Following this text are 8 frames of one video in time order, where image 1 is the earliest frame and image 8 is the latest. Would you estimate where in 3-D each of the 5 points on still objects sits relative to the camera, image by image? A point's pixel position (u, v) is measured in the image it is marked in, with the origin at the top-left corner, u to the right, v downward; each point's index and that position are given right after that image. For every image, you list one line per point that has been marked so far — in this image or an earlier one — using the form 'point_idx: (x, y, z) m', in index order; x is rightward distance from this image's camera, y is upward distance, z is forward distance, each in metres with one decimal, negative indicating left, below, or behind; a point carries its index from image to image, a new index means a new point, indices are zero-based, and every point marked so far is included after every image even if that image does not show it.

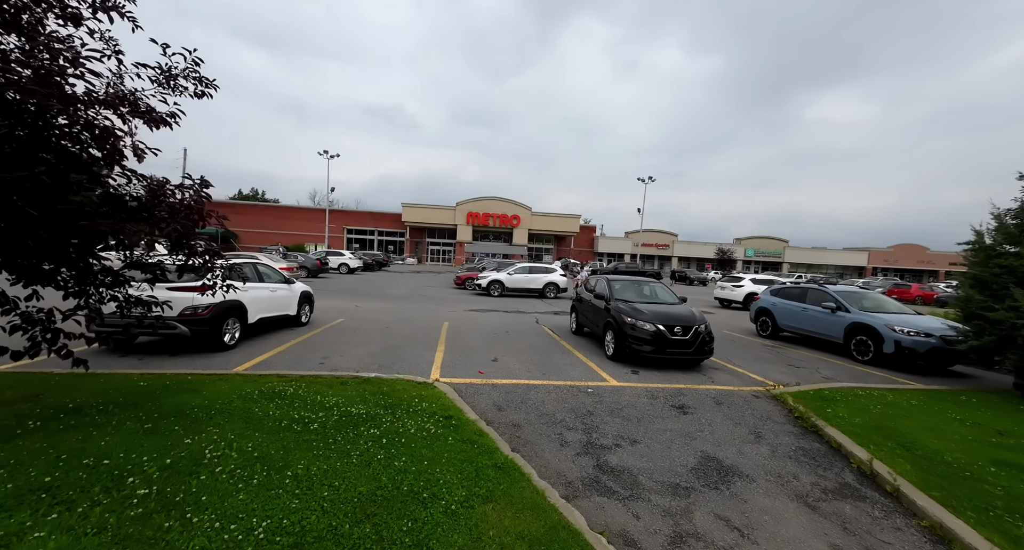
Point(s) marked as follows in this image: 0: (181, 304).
0: (-4.9, -0.4, +5.9) m
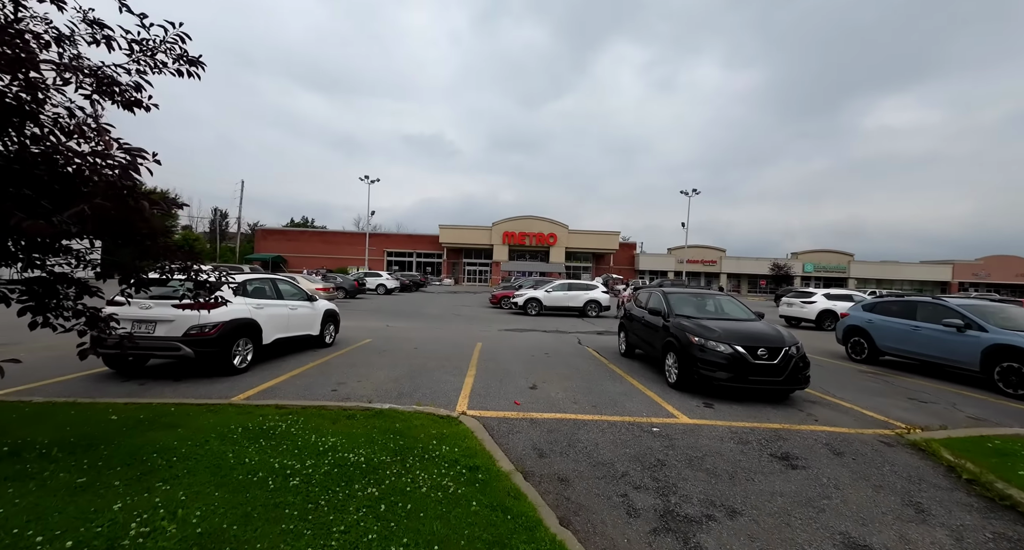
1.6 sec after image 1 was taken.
0: (-4.4, -0.6, +5.3) m
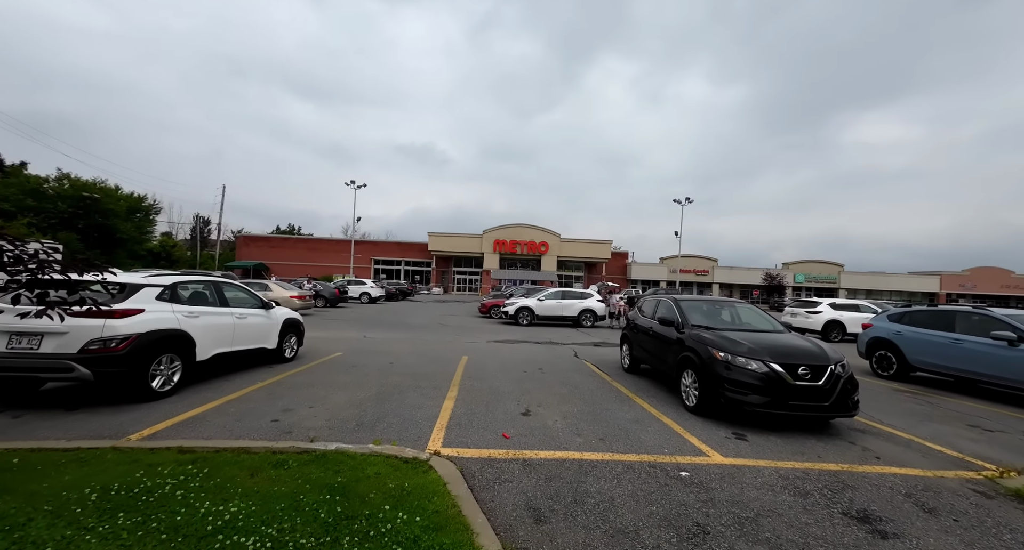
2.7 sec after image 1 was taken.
0: (-4.5, -0.6, +4.1) m
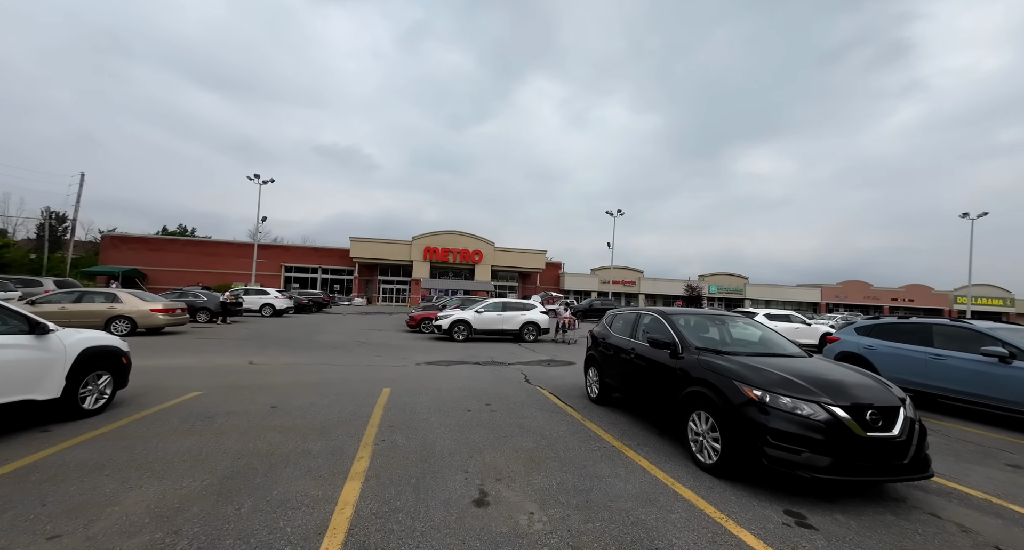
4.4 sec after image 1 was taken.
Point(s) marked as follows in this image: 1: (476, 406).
0: (-4.7, -0.6, +1.4) m
1: (-0.5, -2.0, +6.0) m
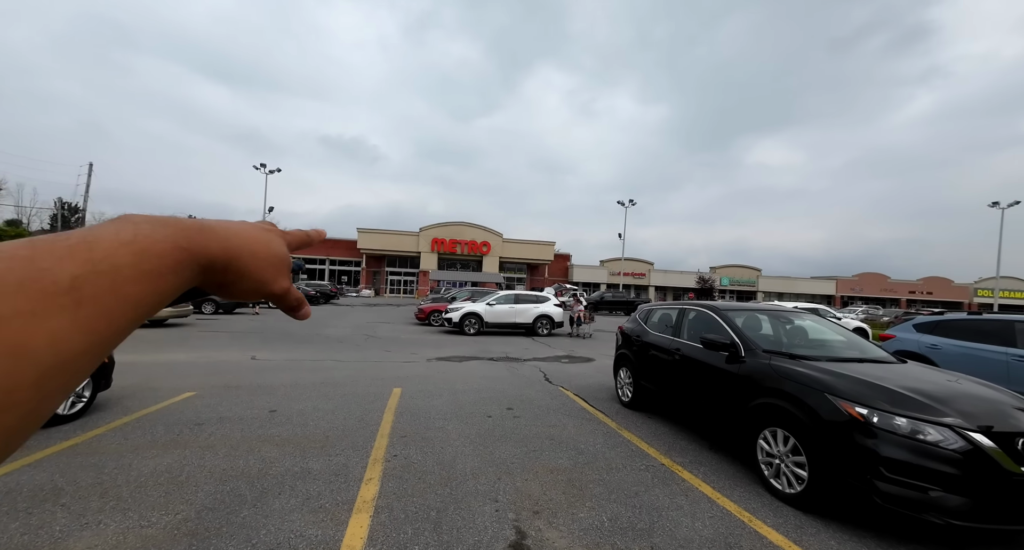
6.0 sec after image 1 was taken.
0: (-4.4, -0.5, +0.8) m
1: (-0.2, -1.9, +5.3) m
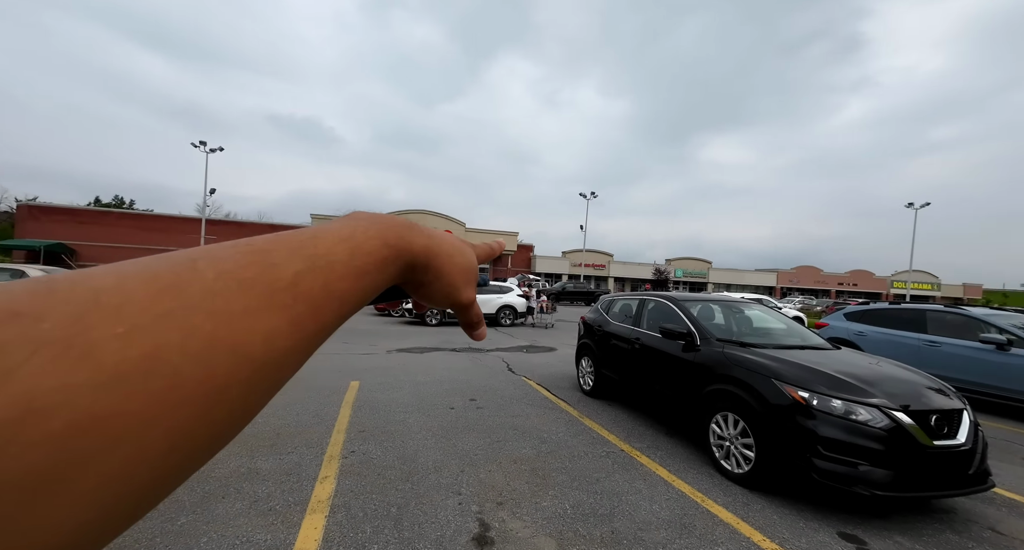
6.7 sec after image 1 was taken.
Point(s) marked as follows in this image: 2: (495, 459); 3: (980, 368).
0: (-4.4, -0.5, +0.4) m
1: (-0.7, -1.7, +5.3) m
2: (-0.1, -1.7, +3.6) m
3: (+7.1, -1.4, +6.0) m
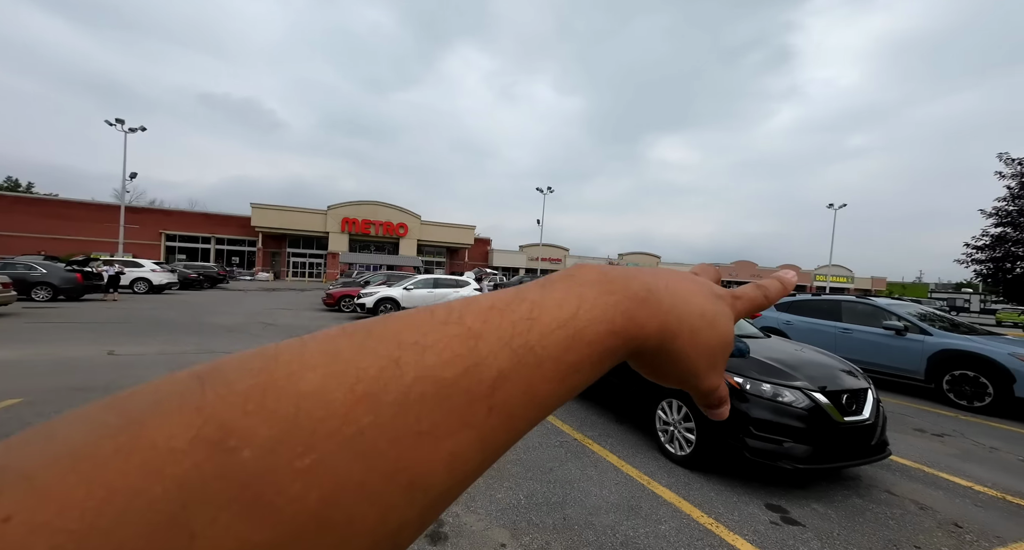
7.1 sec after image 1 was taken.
0: (-4.5, -0.5, -0.1) m
1: (-1.3, -1.7, +5.2) m
2: (-0.6, -1.6, +3.6) m
3: (+6.4, -1.3, +6.8) m
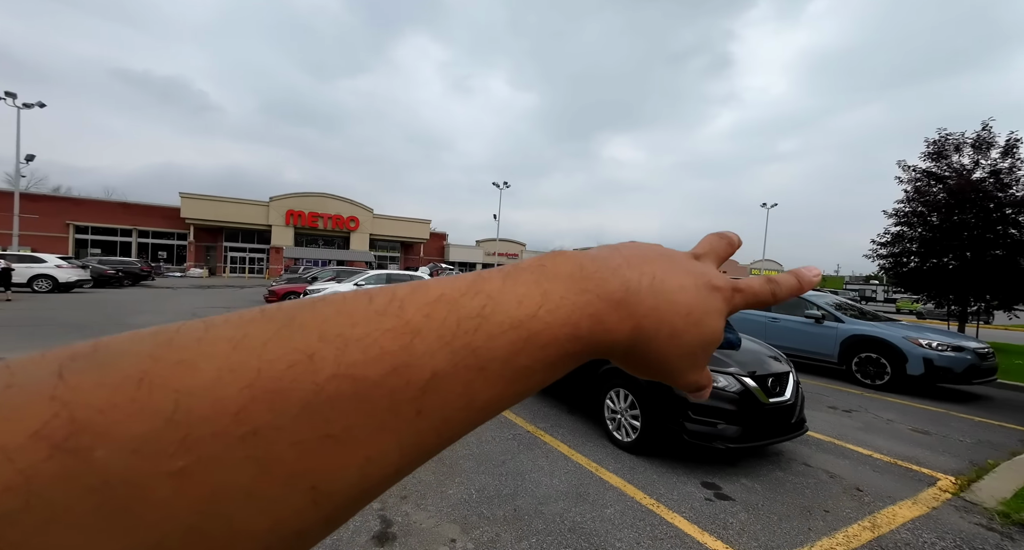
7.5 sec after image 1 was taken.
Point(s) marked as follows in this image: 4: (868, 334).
0: (-4.5, -0.5, -0.6) m
1: (-1.9, -1.6, +5.1) m
2: (-1.0, -1.6, +3.6) m
3: (+5.6, -1.2, +7.5) m
4: (+6.0, -1.0, +6.6) m
